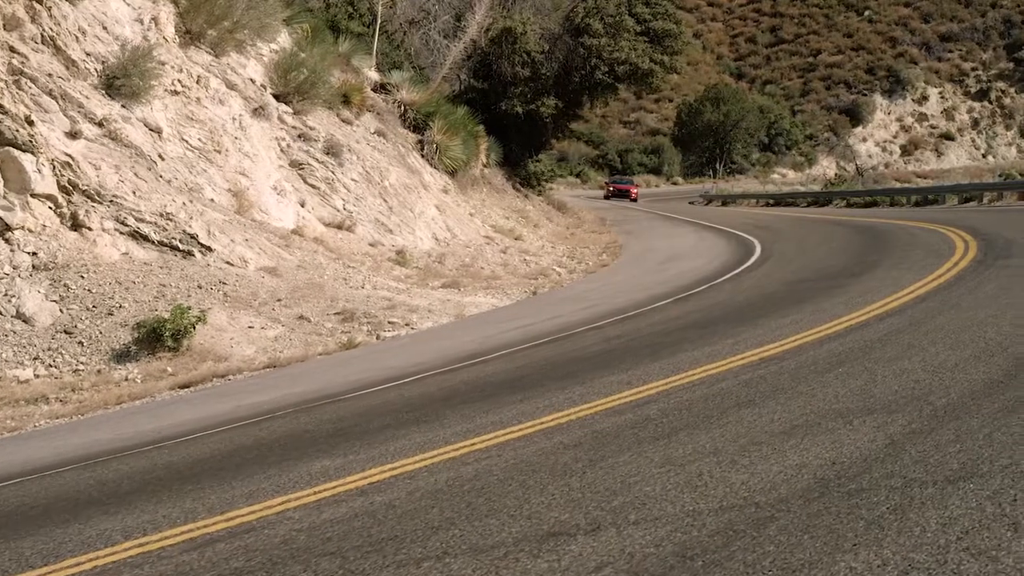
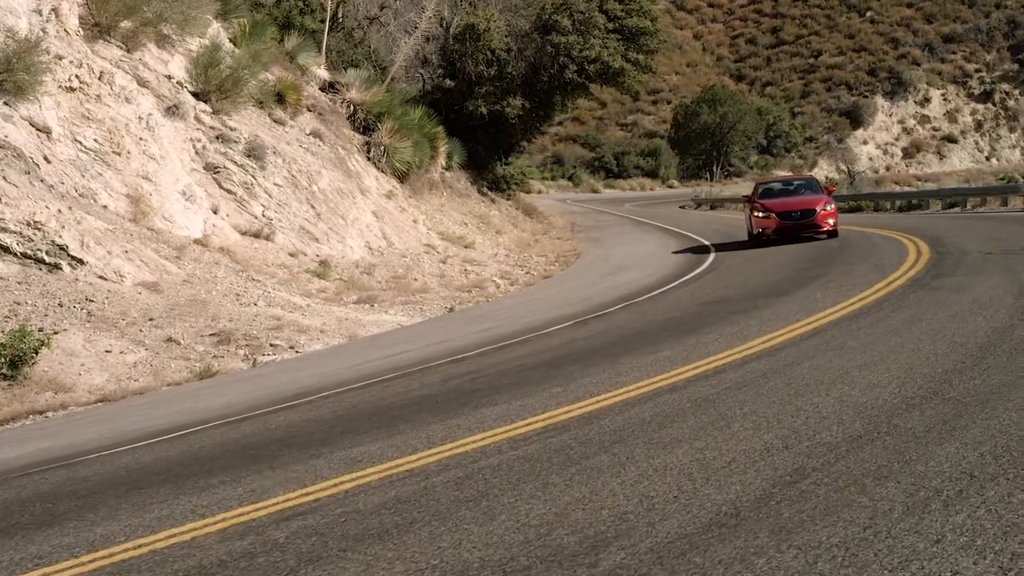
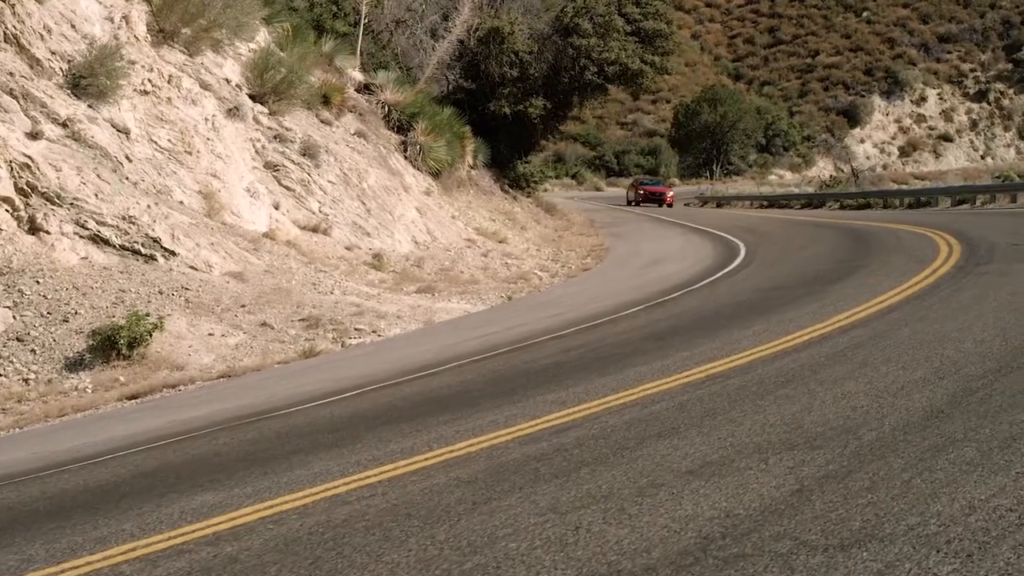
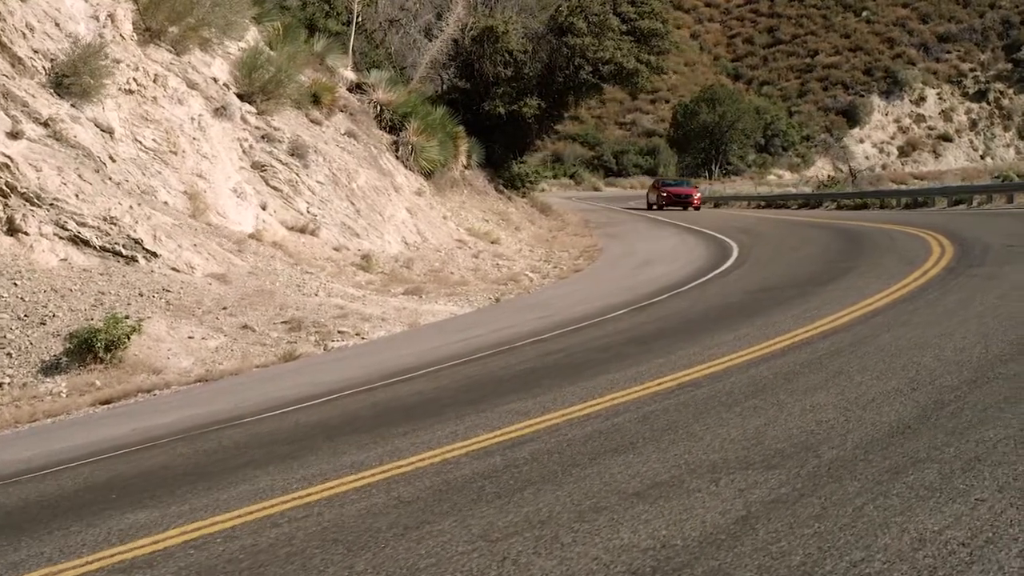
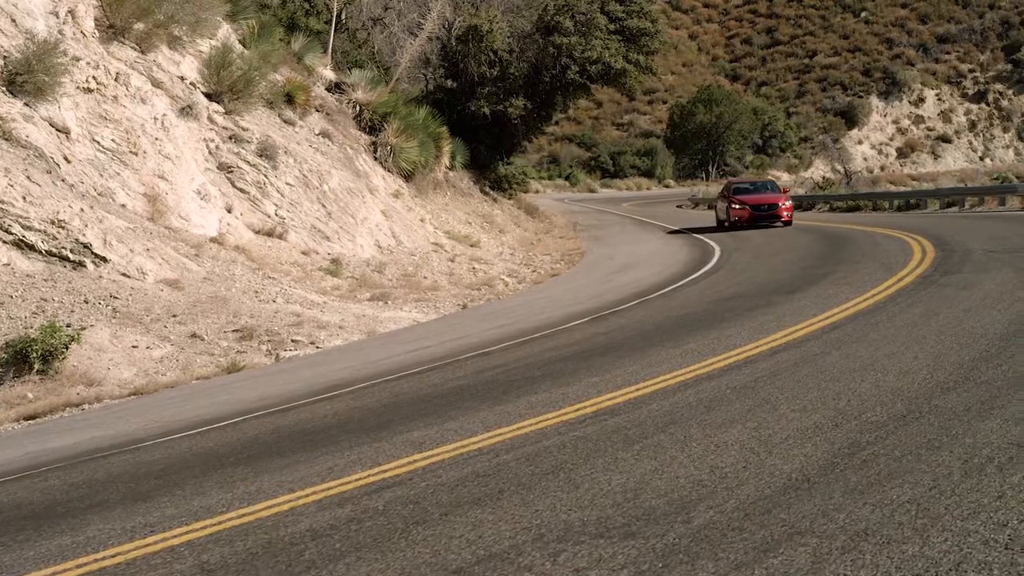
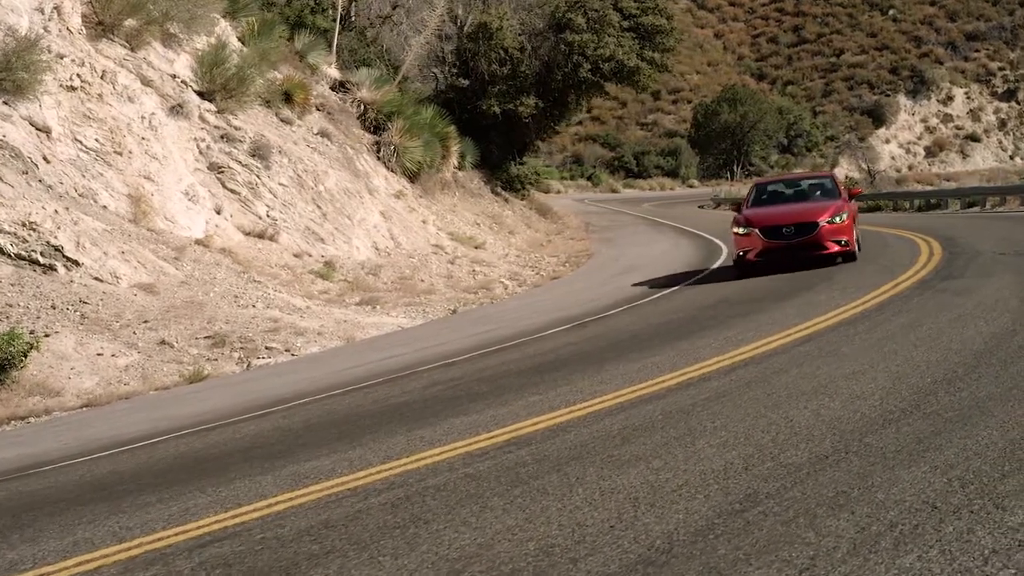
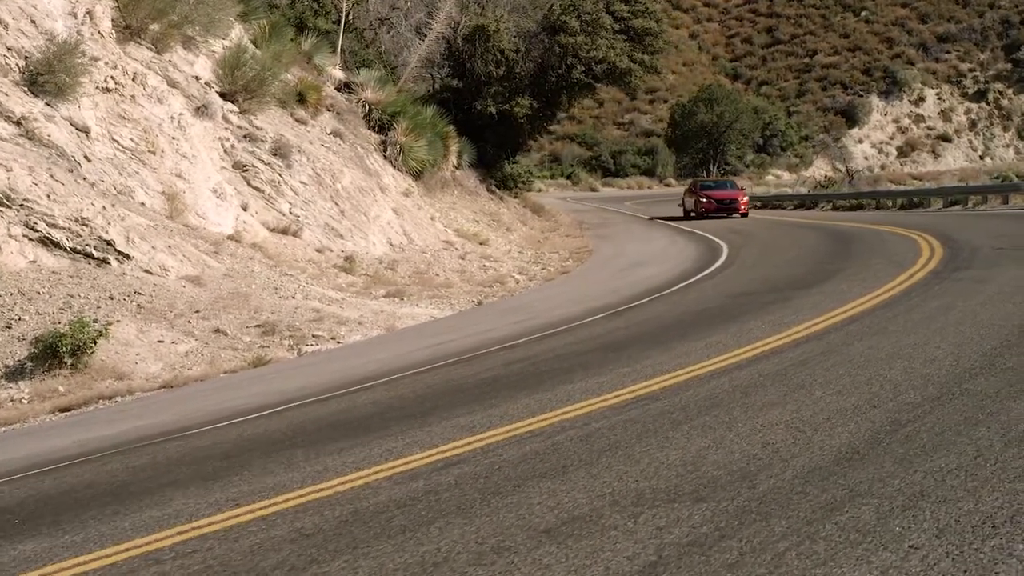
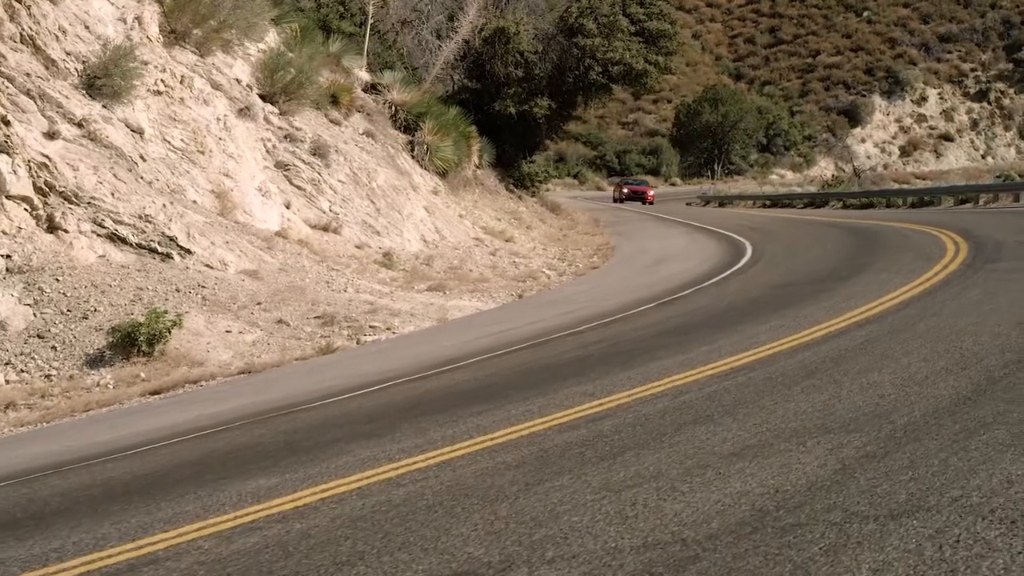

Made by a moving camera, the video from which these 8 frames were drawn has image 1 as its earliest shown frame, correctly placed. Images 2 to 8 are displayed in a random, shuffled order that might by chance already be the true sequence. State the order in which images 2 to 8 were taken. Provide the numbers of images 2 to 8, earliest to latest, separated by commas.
8, 3, 4, 7, 5, 2, 6
